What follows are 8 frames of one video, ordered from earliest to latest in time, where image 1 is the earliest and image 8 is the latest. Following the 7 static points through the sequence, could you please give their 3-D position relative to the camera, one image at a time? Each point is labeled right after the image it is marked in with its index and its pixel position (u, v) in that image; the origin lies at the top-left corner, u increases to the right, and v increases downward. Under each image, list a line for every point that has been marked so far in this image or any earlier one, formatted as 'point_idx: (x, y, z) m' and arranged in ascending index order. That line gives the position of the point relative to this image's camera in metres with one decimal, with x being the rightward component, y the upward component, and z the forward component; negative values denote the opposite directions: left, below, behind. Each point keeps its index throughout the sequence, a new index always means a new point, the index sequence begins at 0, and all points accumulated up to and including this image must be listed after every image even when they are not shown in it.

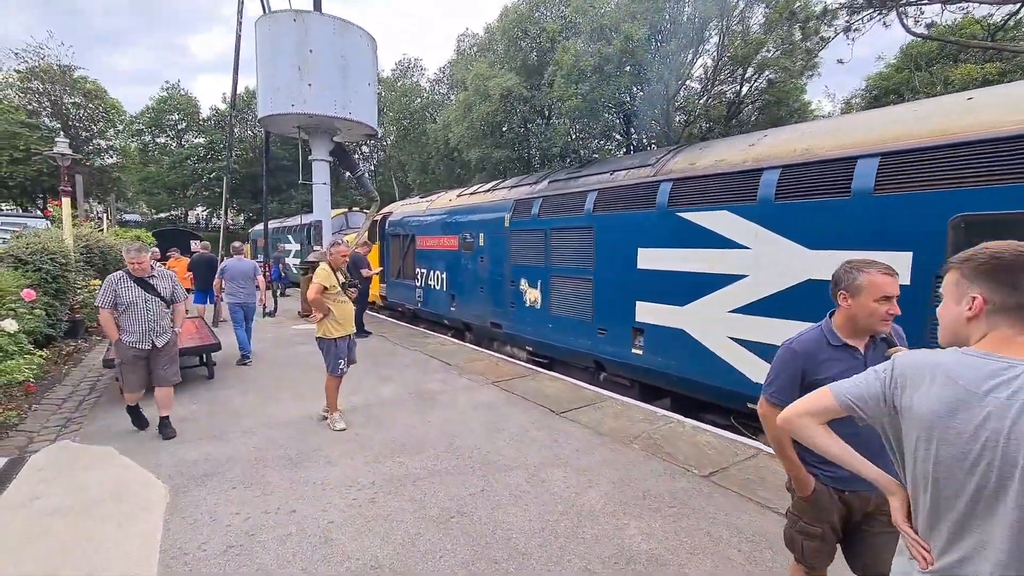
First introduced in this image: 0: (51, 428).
0: (-4.8, -1.5, +5.2) m
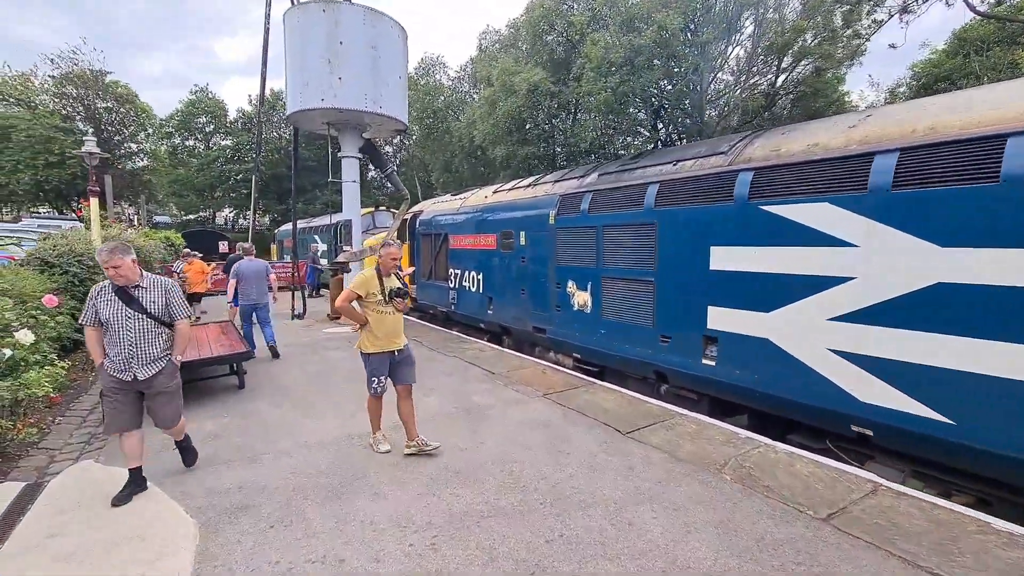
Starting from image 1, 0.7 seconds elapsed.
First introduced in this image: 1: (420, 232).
0: (-4.3, -1.5, +4.8) m
1: (-2.3, +1.4, +12.2) m
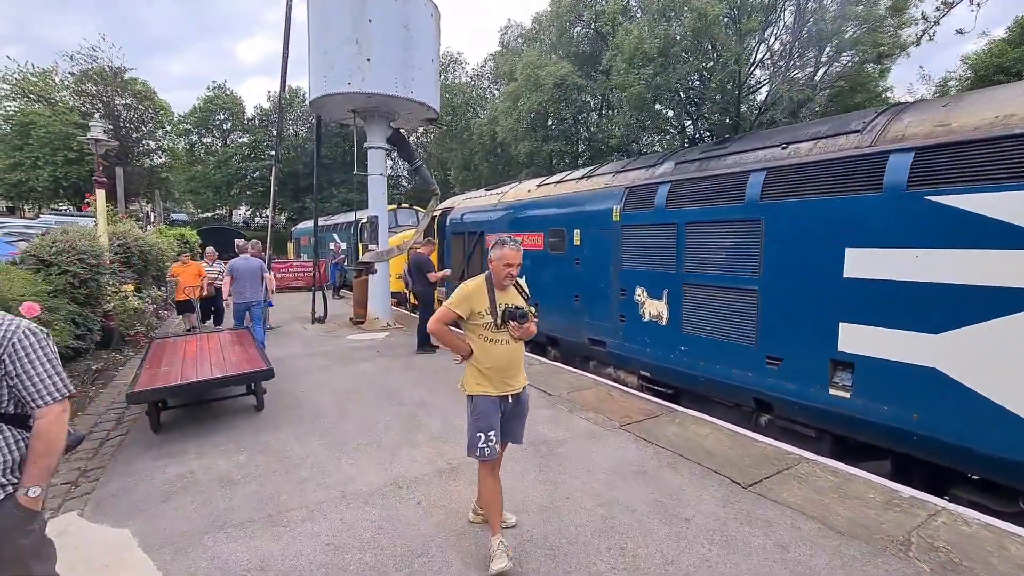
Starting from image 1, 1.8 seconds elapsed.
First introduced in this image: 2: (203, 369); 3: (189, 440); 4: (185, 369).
0: (-3.6, -1.6, +3.9) m
1: (-1.4, +1.3, +11.2) m
2: (-3.6, -0.9, +5.7) m
3: (-3.0, -1.4, +4.6) m
4: (-3.8, -0.9, +5.7) m
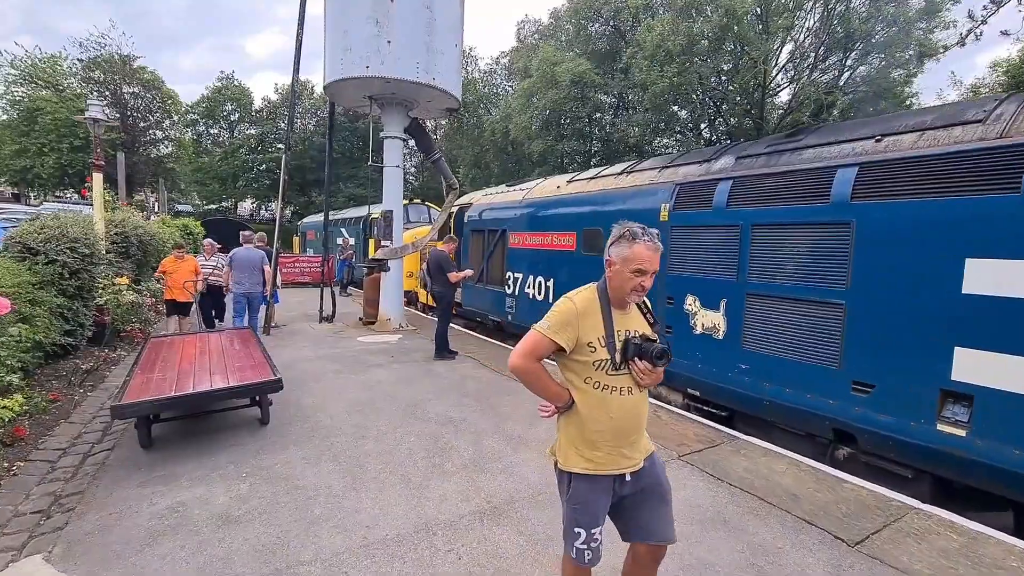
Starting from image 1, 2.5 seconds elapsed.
0: (-3.2, -1.5, +3.2) m
1: (-0.9, +1.3, +10.6) m
2: (-3.2, -0.9, +5.1) m
3: (-2.7, -1.4, +4.0) m
4: (-3.4, -0.9, +5.1) m
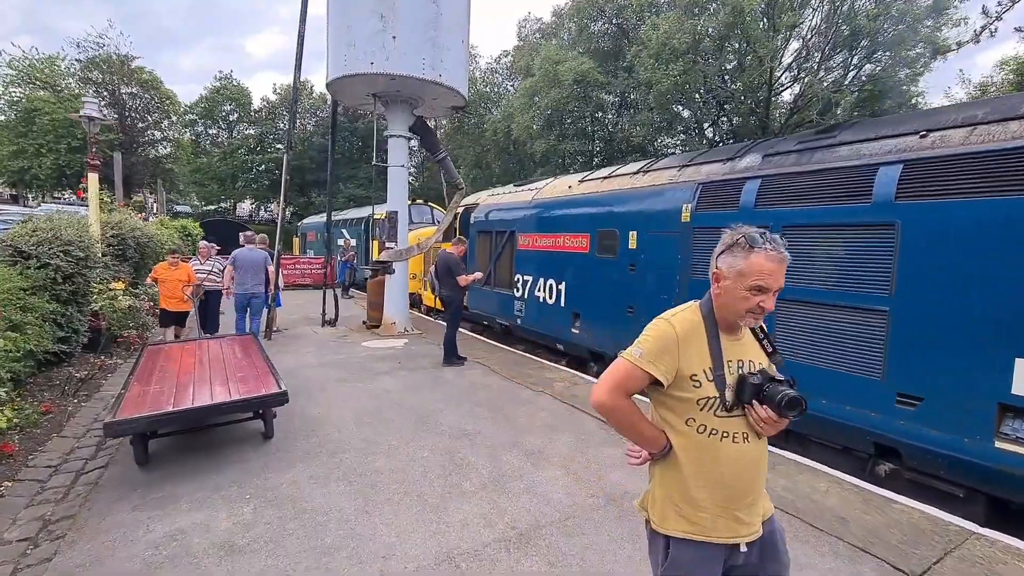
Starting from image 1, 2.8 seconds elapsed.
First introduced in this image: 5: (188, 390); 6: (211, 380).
0: (-3.1, -1.6, +3.0) m
1: (-0.8, +1.3, +10.3) m
2: (-3.0, -0.9, +4.8) m
3: (-2.5, -1.5, +3.7) m
4: (-3.2, -0.9, +4.8) m
5: (-3.1, -1.0, +4.7) m
6: (-3.0, -0.9, +5.0) m
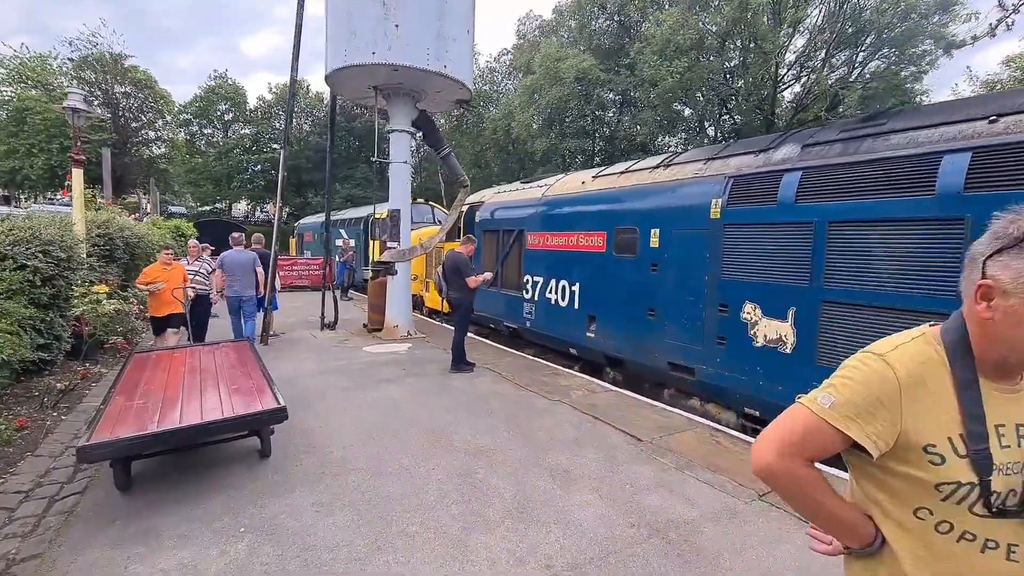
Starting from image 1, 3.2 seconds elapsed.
0: (-2.9, -1.6, +2.5) m
1: (-0.7, +1.2, +9.9) m
2: (-2.8, -1.0, +4.4) m
3: (-2.3, -1.5, +3.3) m
4: (-3.0, -1.0, +4.4) m
5: (-2.9, -1.0, +4.2) m
6: (-2.9, -1.0, +4.5) m
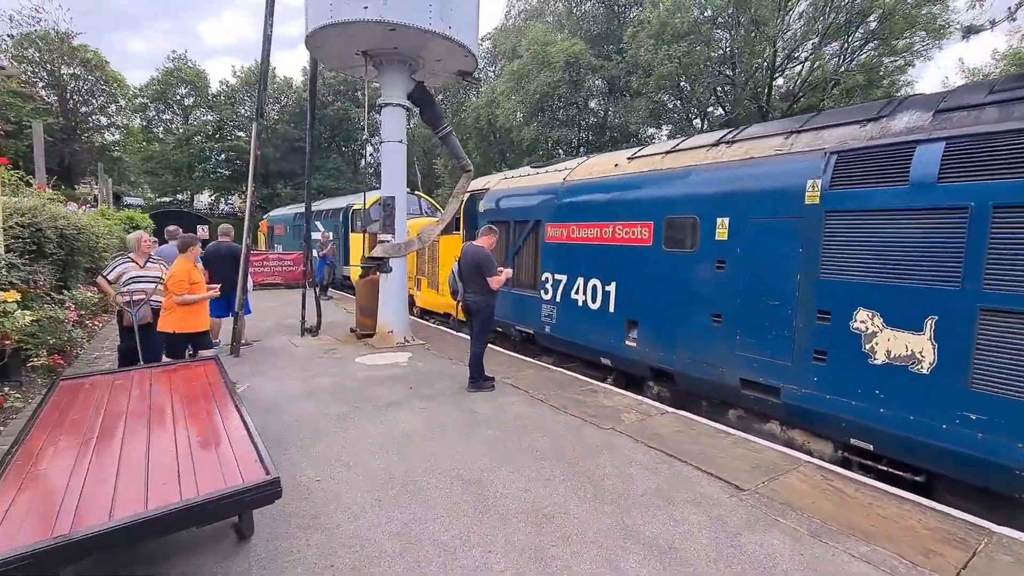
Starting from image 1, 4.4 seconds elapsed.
0: (-2.3, -1.7, +1.3) m
1: (-0.5, +1.3, +8.8) m
2: (-2.4, -1.0, +3.1) m
3: (-1.8, -1.6, +2.1) m
4: (-2.6, -1.0, +3.1) m
5: (-2.4, -1.0, +3.0) m
6: (-2.4, -1.0, +3.3) m
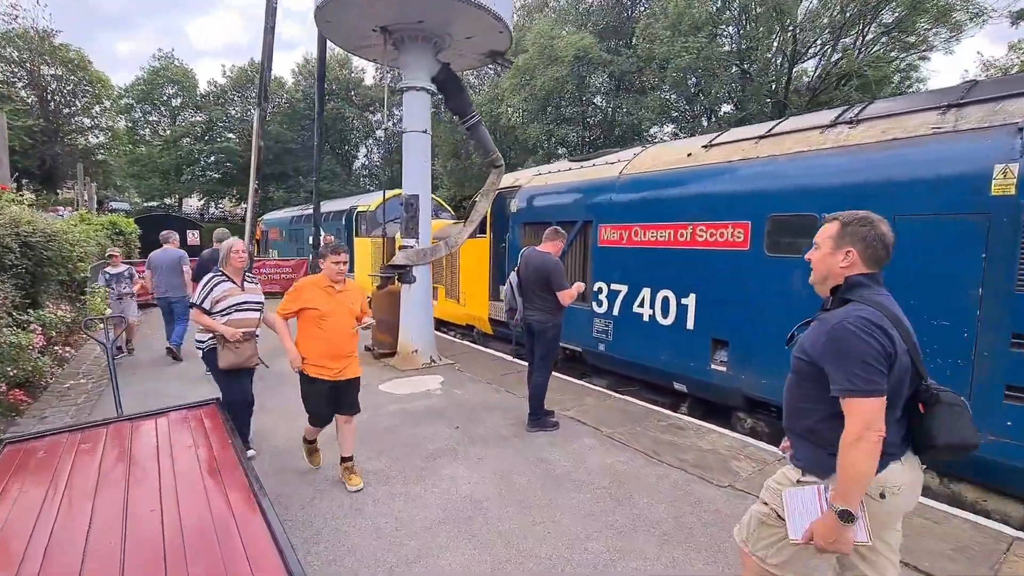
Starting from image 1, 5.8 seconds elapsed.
0: (-1.6, -1.8, +0.2) m
1: (+0.1, +1.1, +7.7) m
2: (-1.7, -1.2, +2.1) m
3: (-1.1, -1.7, +1.0) m
4: (-1.9, -1.2, +2.0) m
5: (-1.7, -1.2, +1.9) m
6: (-1.7, -1.2, +2.2) m
